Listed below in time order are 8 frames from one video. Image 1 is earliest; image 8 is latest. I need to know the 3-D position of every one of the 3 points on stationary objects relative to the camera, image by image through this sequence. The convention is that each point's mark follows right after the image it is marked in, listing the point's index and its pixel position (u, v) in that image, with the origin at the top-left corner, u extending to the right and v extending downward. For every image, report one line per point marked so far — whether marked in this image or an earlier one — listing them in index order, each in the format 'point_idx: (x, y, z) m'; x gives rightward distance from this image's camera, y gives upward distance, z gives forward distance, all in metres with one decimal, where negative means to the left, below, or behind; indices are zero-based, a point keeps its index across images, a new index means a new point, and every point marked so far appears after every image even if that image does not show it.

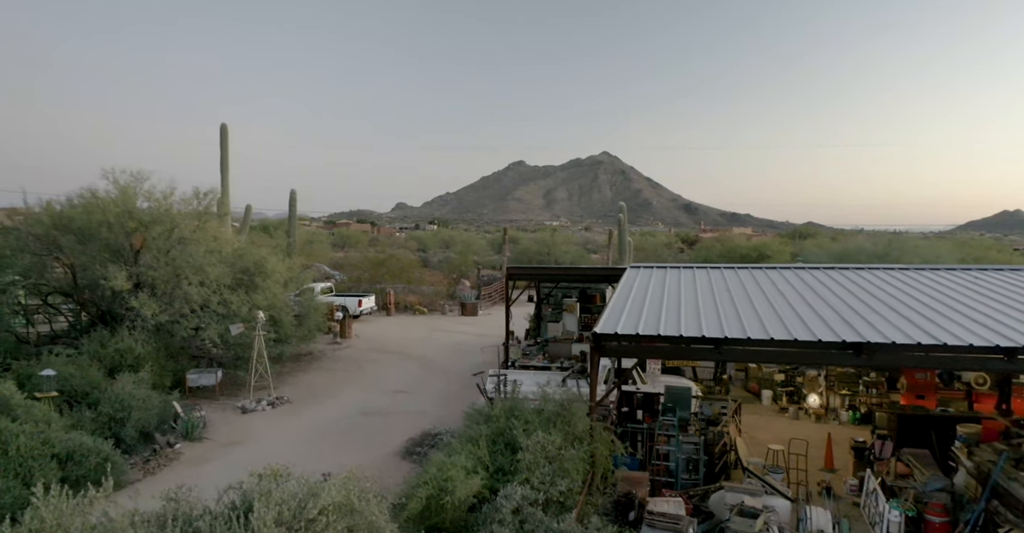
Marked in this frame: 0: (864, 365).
0: (+4.0, -1.1, +6.1) m
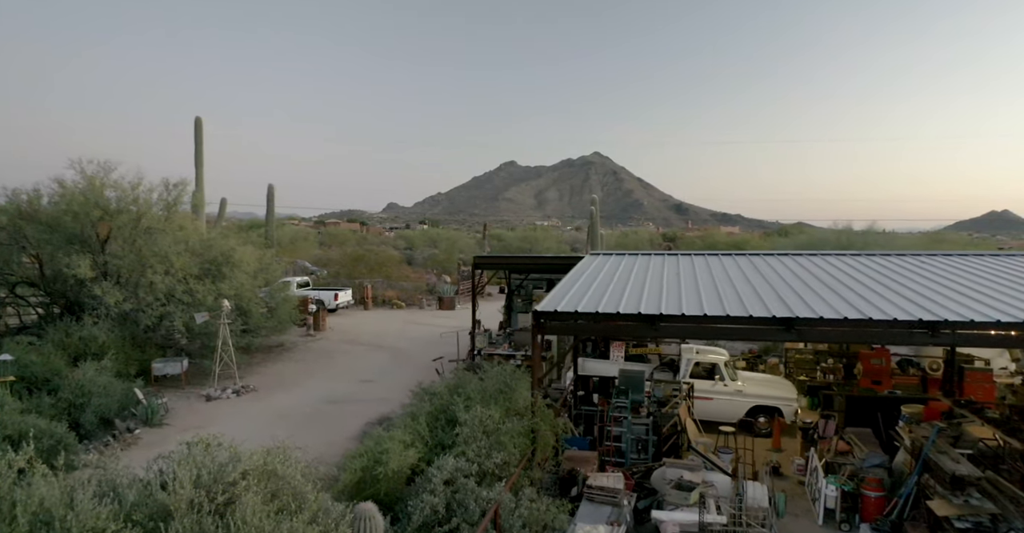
0: (+3.3, -0.9, +6.3) m
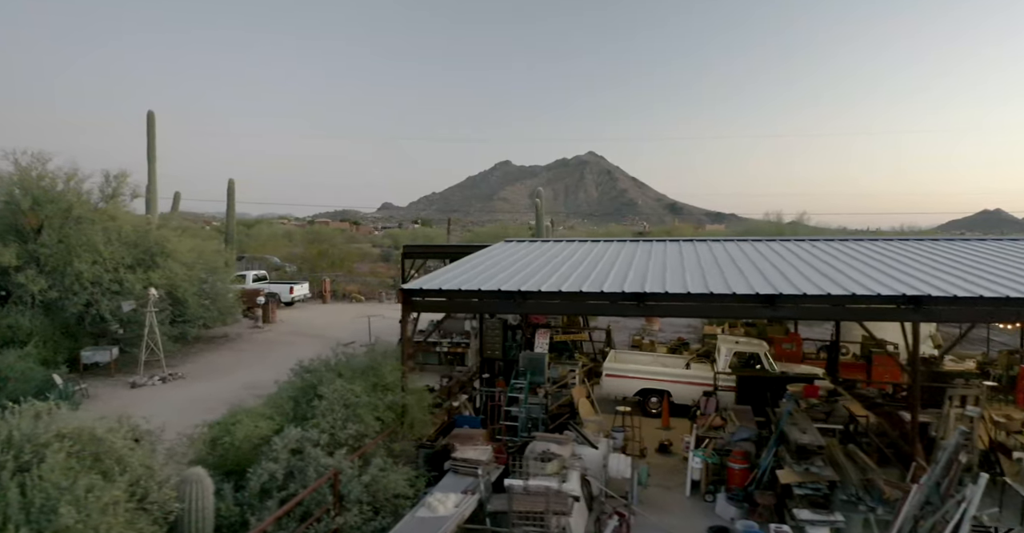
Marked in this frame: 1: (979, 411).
0: (+1.6, -0.6, +6.5) m
1: (+6.4, -2.0, +7.3) m
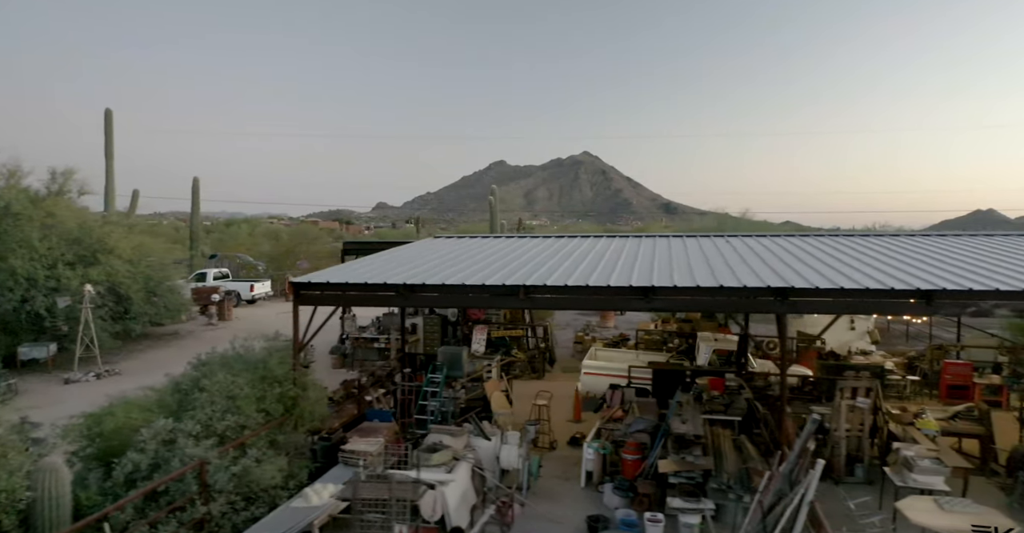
0: (+0.2, -0.5, +6.6) m
1: (+4.9, -1.9, +7.4) m
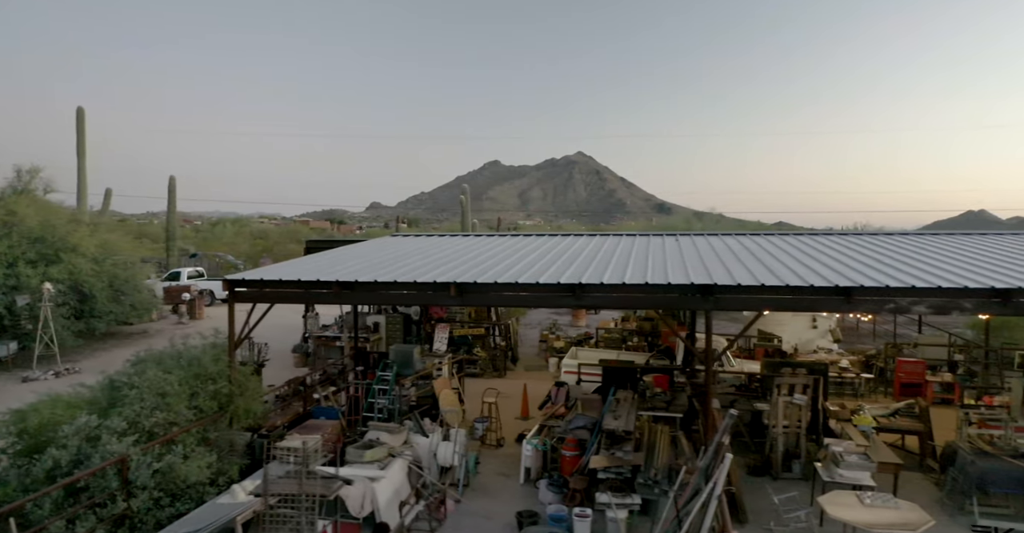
0: (-0.7, -0.5, +6.6) m
1: (+4.1, -1.8, +7.4) m
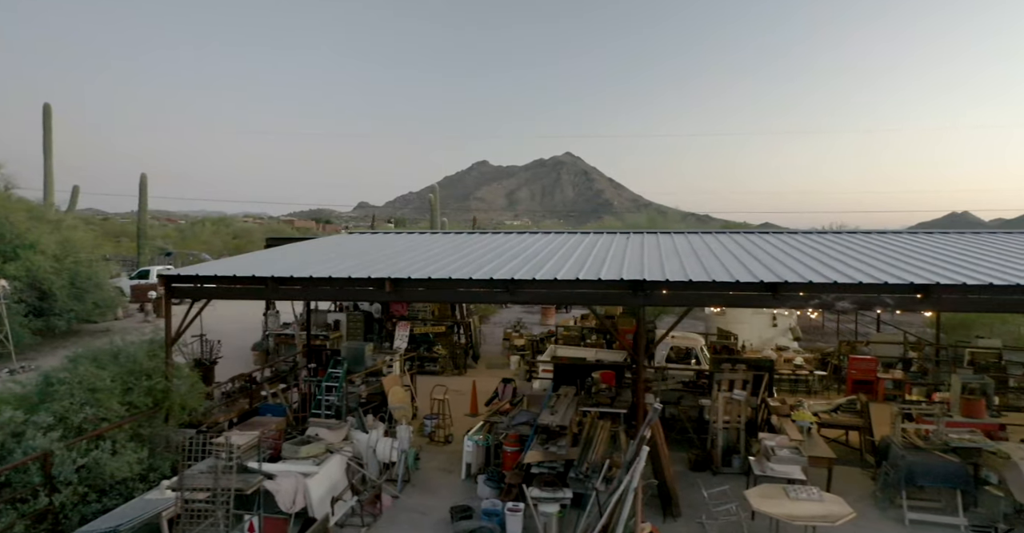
0: (-1.5, -0.4, +6.6) m
1: (+3.3, -1.8, +7.5) m
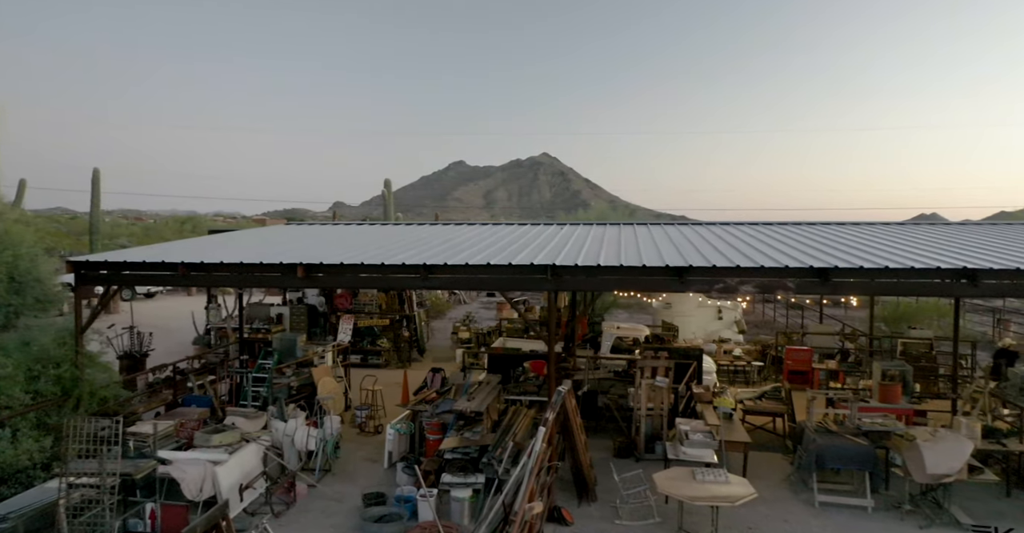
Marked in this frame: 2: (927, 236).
0: (-2.5, -0.2, +6.6) m
1: (+2.2, -1.6, +7.6) m
2: (+6.8, +0.5, +8.8) m
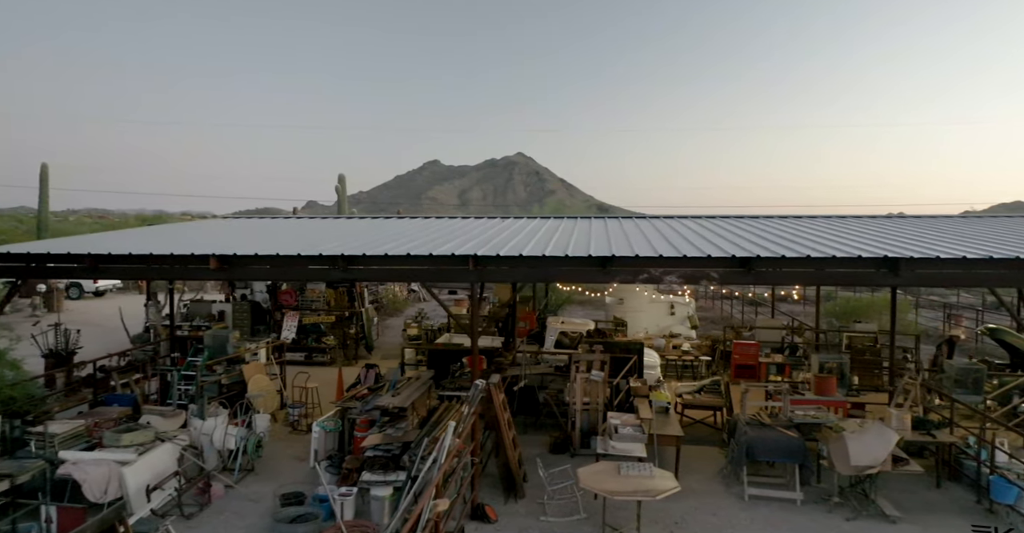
0: (-3.4, -0.1, +6.3) m
1: (+1.2, -1.5, +7.5) m
2: (+5.8, +0.6, +8.9) m
